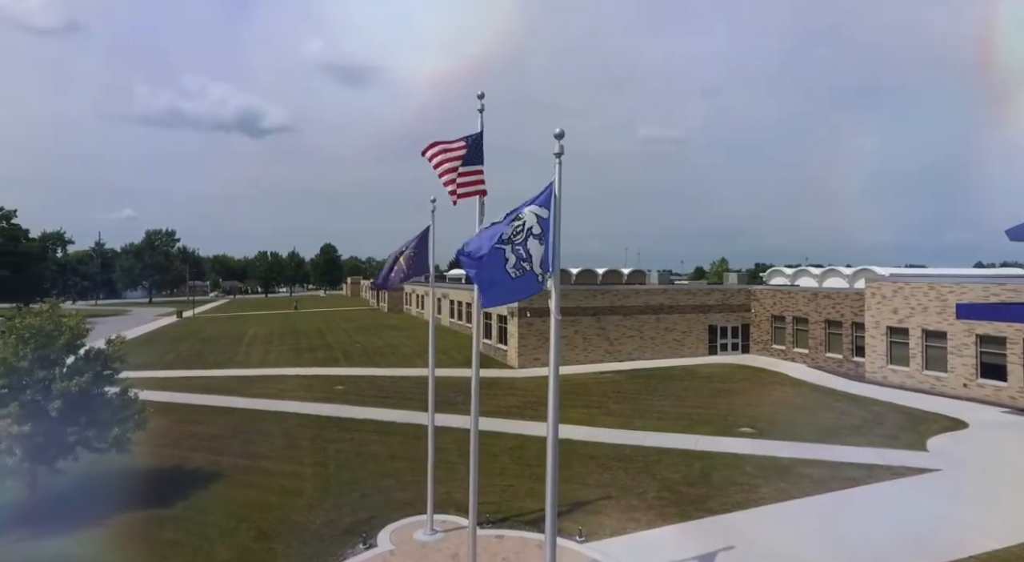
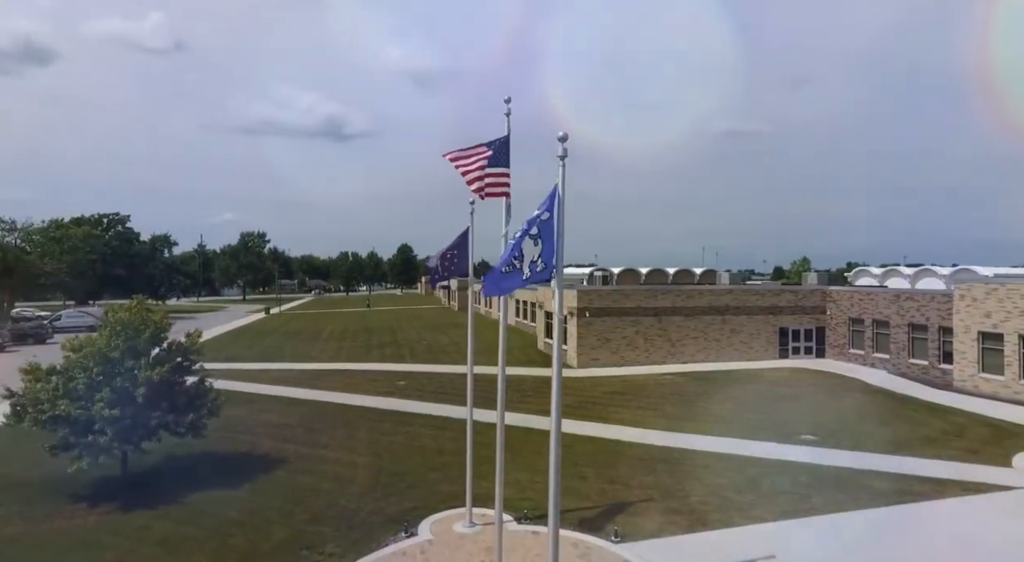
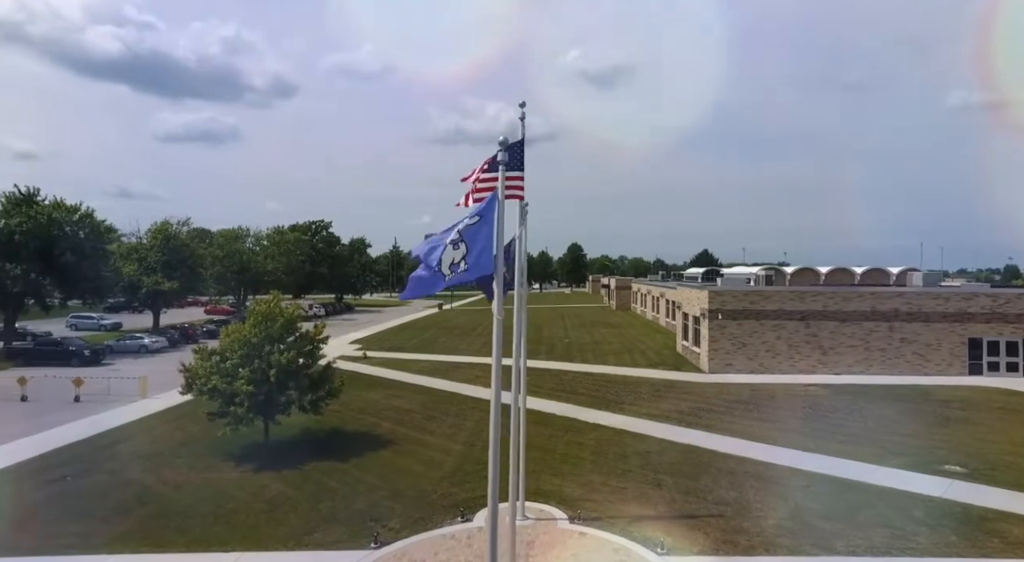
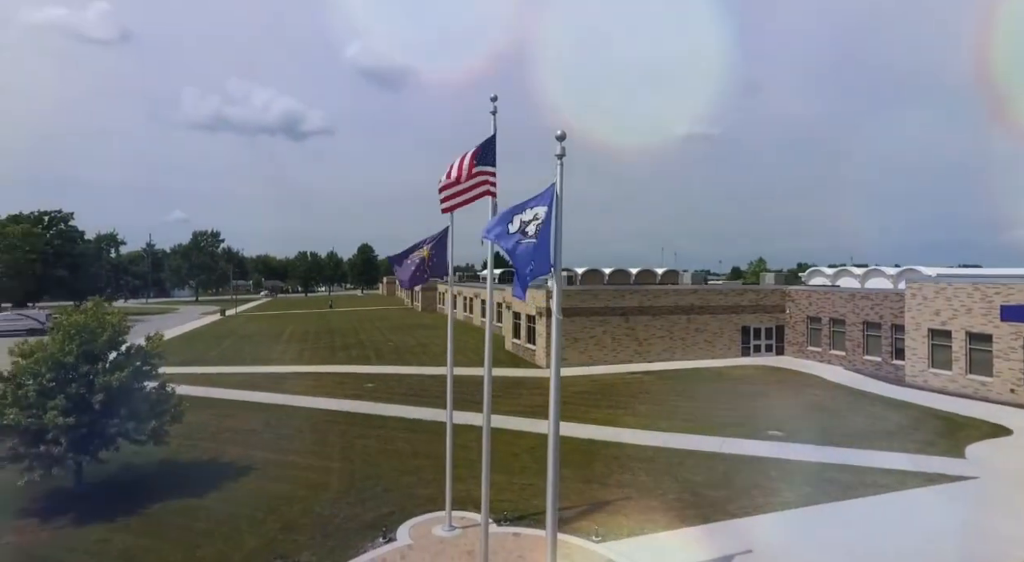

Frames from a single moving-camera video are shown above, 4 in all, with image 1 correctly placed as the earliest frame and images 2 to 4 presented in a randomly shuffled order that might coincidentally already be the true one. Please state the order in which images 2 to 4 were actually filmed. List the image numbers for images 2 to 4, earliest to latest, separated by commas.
4, 2, 3
